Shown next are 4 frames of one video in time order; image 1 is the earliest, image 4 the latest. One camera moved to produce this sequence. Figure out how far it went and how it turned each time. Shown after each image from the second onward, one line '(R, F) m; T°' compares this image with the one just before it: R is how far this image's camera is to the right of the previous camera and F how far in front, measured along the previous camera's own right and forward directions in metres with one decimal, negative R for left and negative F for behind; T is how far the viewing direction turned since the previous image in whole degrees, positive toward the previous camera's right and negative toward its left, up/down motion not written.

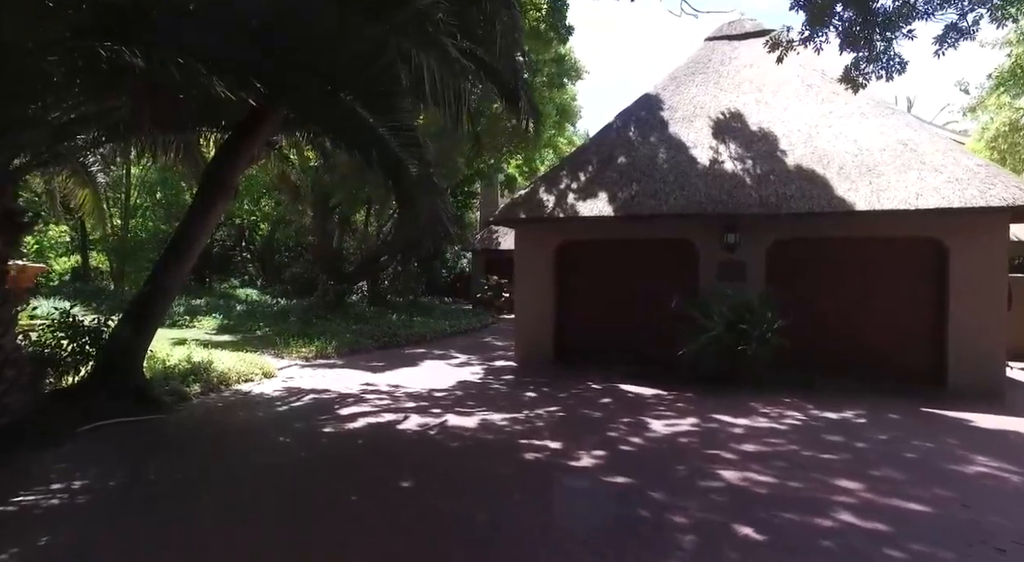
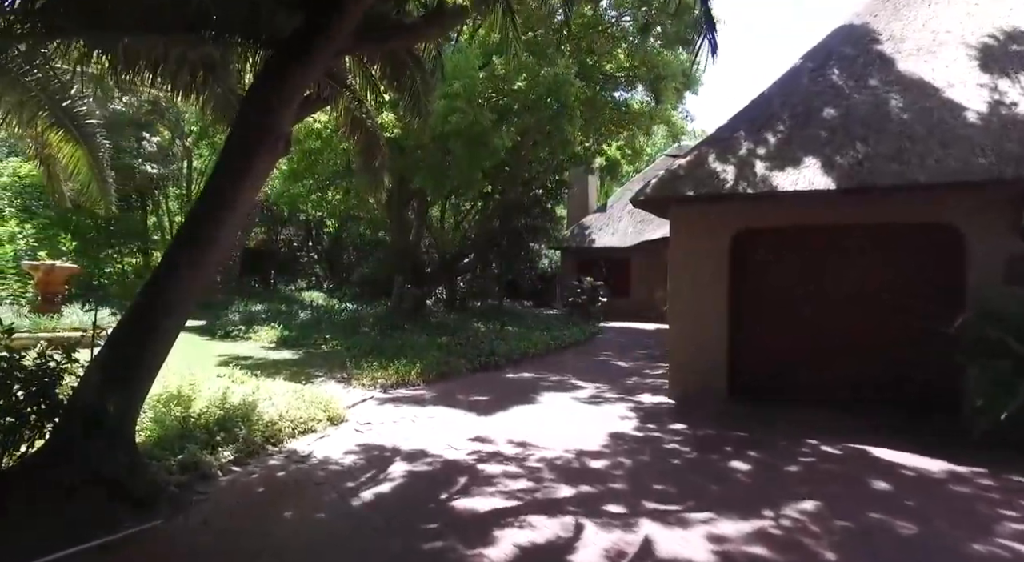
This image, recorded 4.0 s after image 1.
(-1.3, +3.2) m; -6°
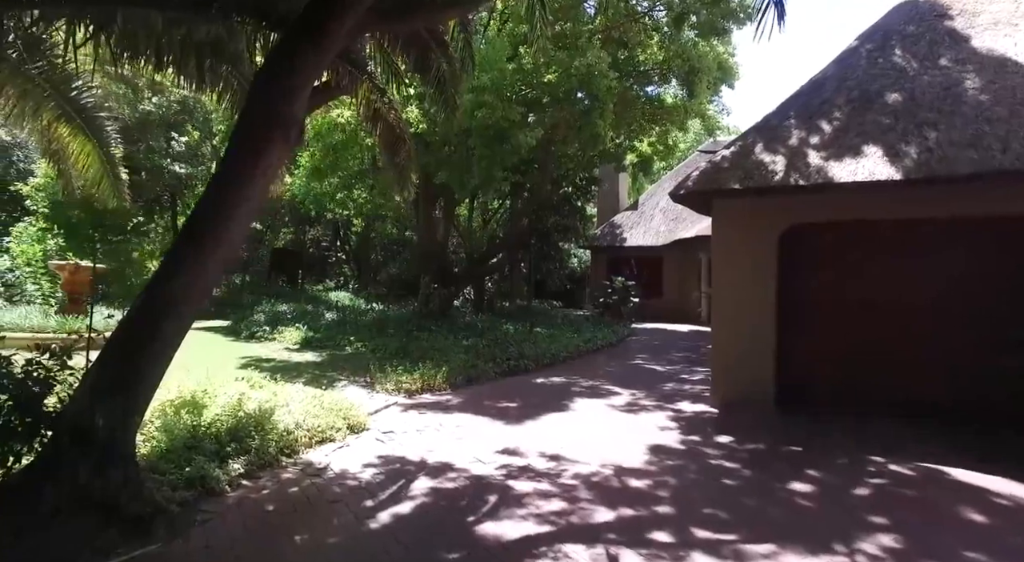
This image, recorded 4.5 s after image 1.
(0.0, +0.5) m; -3°
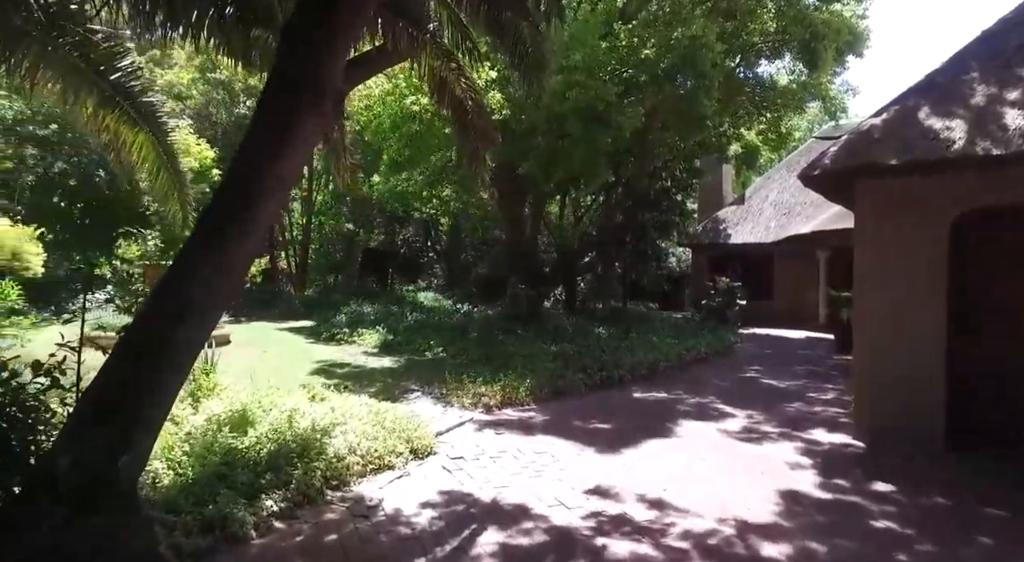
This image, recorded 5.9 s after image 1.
(0.0, +1.1) m; -9°
